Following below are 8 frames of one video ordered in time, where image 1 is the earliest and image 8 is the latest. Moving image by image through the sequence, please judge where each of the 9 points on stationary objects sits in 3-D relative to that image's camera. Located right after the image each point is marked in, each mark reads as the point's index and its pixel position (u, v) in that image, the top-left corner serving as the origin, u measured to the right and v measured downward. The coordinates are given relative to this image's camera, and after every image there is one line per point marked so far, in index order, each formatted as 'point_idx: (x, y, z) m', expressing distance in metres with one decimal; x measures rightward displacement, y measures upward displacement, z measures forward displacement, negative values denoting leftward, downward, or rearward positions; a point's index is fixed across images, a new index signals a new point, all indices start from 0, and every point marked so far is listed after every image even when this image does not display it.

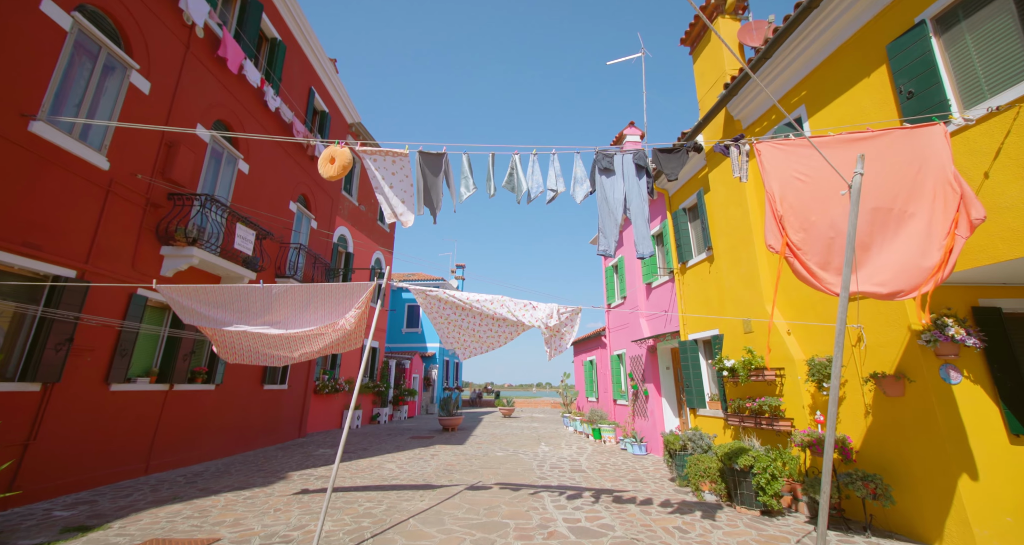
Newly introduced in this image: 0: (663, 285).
0: (+3.4, -0.2, +10.1) m
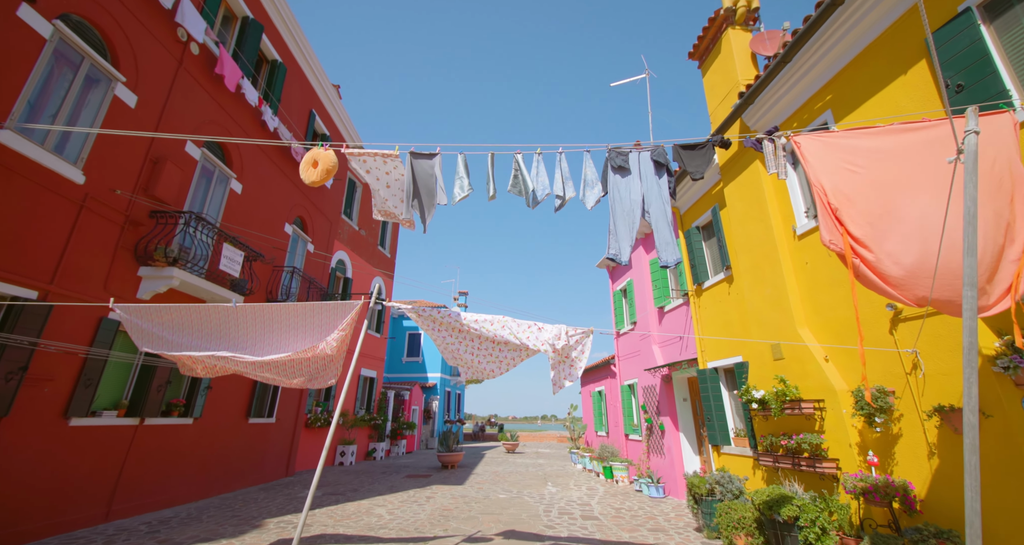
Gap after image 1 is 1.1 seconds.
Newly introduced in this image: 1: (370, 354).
0: (+3.5, -0.7, +9.4) m
1: (-4.8, -2.7, +14.8) m
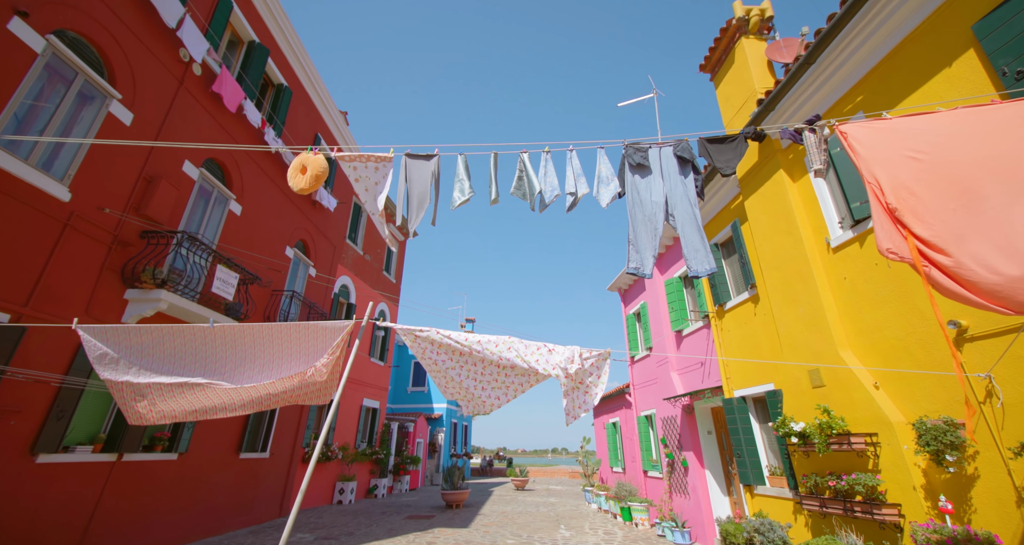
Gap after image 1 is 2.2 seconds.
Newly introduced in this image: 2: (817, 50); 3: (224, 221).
0: (+3.7, -1.1, +8.8) m
1: (-4.5, -3.5, +14.2) m
2: (+3.9, +2.9, +5.8) m
3: (-5.6, +1.0, +8.7) m
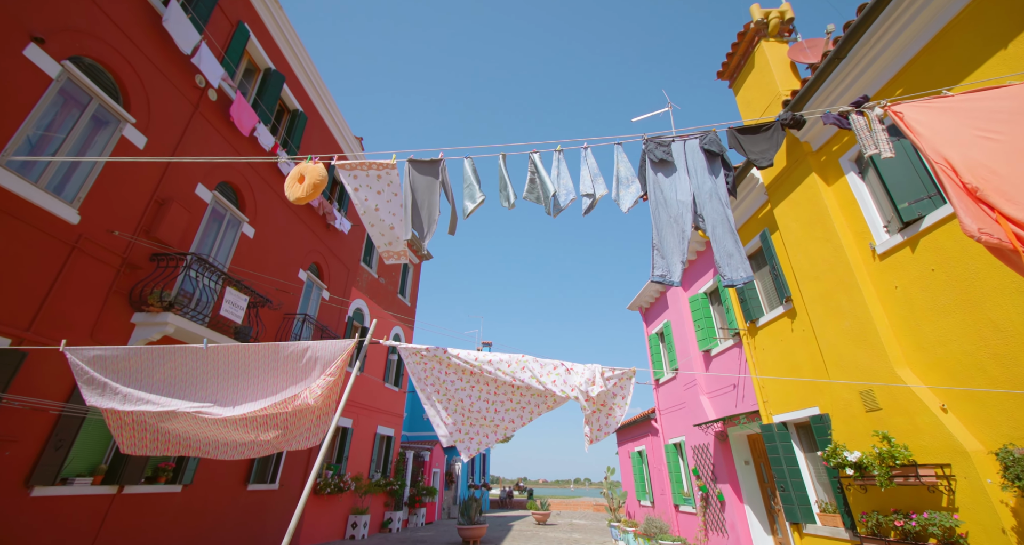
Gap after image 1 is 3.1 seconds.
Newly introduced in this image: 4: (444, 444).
0: (+4.0, -1.4, +8.2) m
1: (-4.0, -4.2, +13.8) m
2: (+4.1, +2.7, +5.4) m
3: (-5.3, +0.6, +8.6) m
4: (-0.7, -1.8, +4.8) m
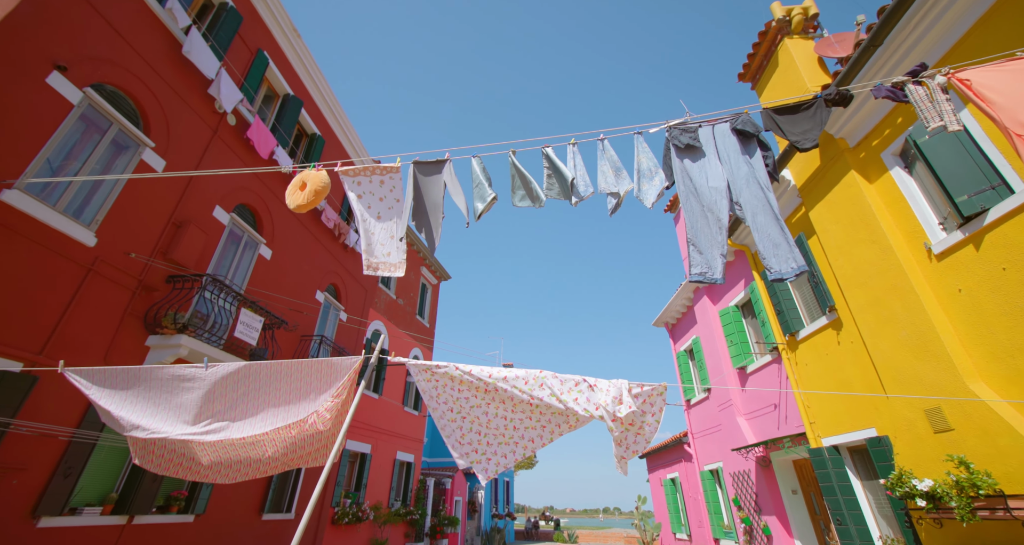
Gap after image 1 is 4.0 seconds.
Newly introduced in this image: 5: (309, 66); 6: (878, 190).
0: (+4.3, -1.6, +7.6) m
1: (-3.3, -4.9, +13.4) m
2: (+4.2, +2.7, +5.0) m
3: (-4.9, +0.2, +8.6) m
4: (-0.5, -1.9, +4.4) m
5: (-4.8, +4.9, +10.6) m
6: (+4.5, +1.0, +5.5) m
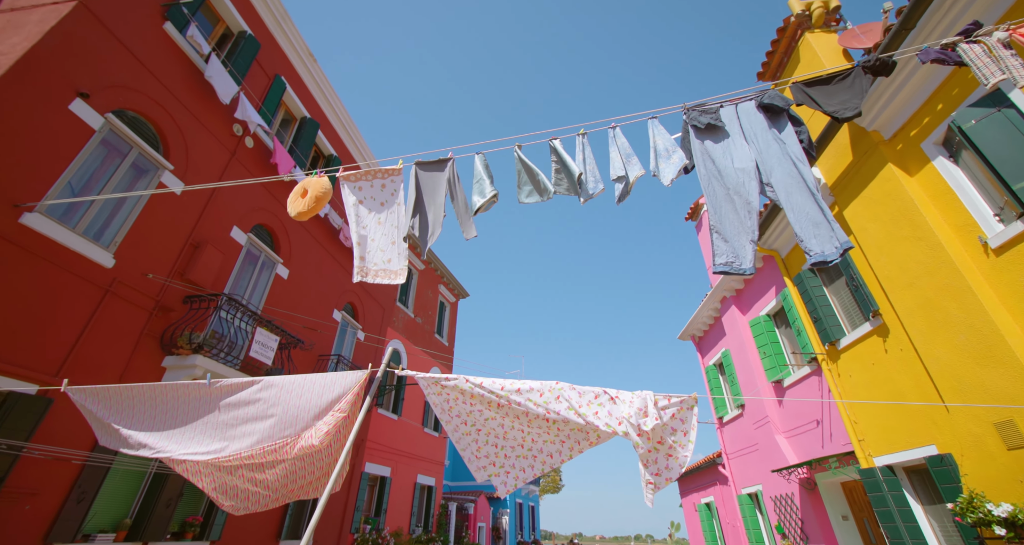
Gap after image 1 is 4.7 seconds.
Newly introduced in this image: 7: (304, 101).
0: (+4.6, -1.7, +7.1) m
1: (-2.6, -5.4, +13.1) m
2: (+4.3, +2.7, +4.7) m
3: (-4.6, -0.2, +8.6) m
4: (-0.3, -2.0, +4.1) m
5: (-4.5, +4.4, +10.8) m
6: (+4.6, +1.0, +5.1) m
7: (-4.8, +4.0, +10.3) m
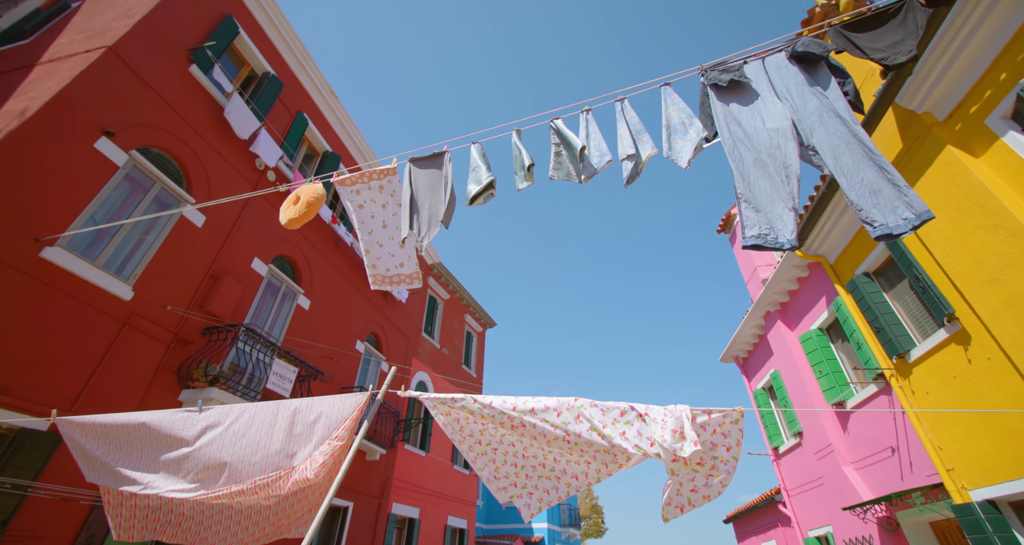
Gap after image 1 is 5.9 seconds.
0: (+5.0, -1.8, +6.2) m
1: (-1.6, -6.2, +12.4) m
2: (+4.3, +2.8, +4.2) m
3: (-4.2, -0.8, +8.5) m
4: (-0.2, -2.1, +3.6) m
5: (-4.1, +3.6, +11.0) m
6: (+4.7, +1.1, +4.4) m
7: (-4.3, +3.2, +10.5) m
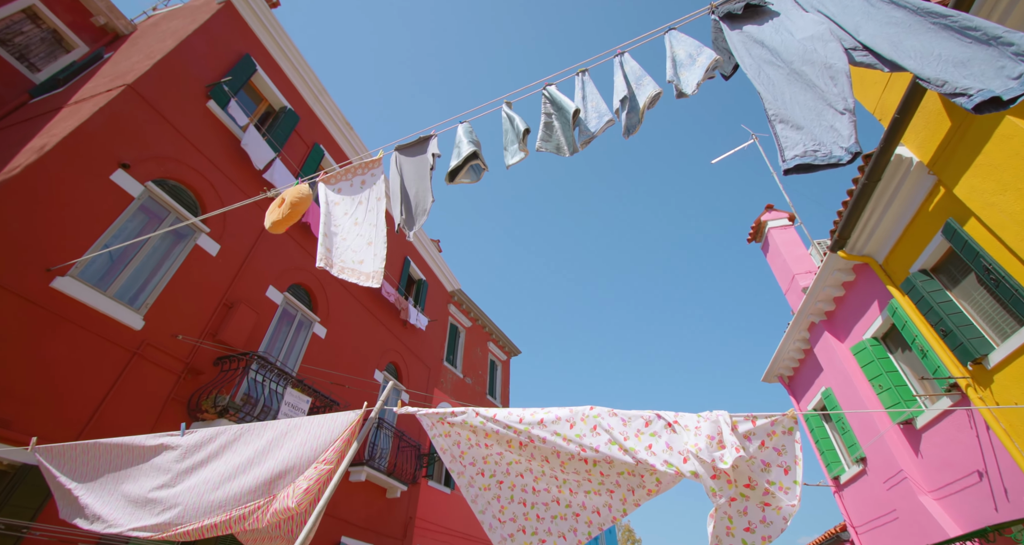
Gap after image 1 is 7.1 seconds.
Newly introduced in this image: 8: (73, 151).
0: (+5.2, -1.8, +5.4) m
1: (-0.8, -6.9, +11.6) m
2: (+4.2, +2.9, +3.8) m
3: (-3.8, -1.3, +8.3) m
4: (-0.1, -2.0, +3.1) m
5: (-3.7, +2.9, +11.1) m
6: (+4.8, +1.2, +3.8) m
7: (-4.0, +2.5, +10.6) m
8: (-5.6, +1.6, +5.7) m
